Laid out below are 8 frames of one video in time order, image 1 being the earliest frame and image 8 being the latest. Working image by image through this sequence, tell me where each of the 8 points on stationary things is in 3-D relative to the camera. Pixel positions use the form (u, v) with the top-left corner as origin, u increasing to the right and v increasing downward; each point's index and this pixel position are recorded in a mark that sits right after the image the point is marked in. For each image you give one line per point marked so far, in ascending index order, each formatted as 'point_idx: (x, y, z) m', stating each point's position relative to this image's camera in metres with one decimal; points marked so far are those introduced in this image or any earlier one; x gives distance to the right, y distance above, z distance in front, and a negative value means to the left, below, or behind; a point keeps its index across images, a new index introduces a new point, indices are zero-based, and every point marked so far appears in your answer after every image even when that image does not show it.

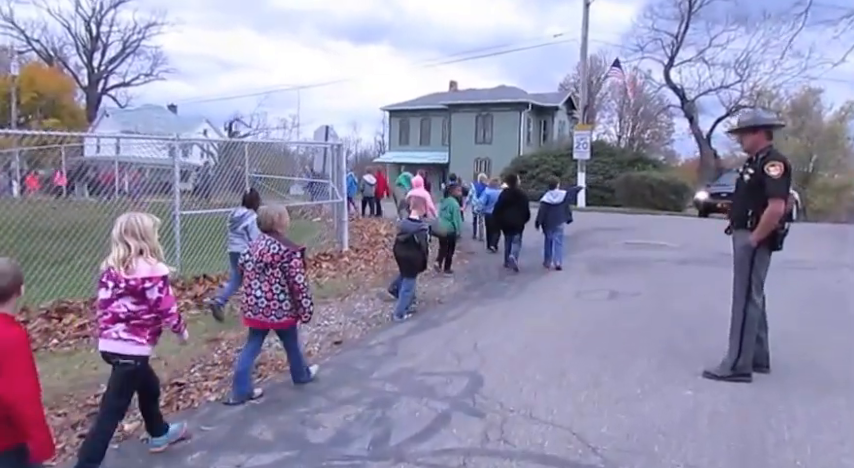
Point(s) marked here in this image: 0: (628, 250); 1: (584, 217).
0: (+4.0, -0.3, +12.5) m
1: (+4.9, +0.5, +19.6) m
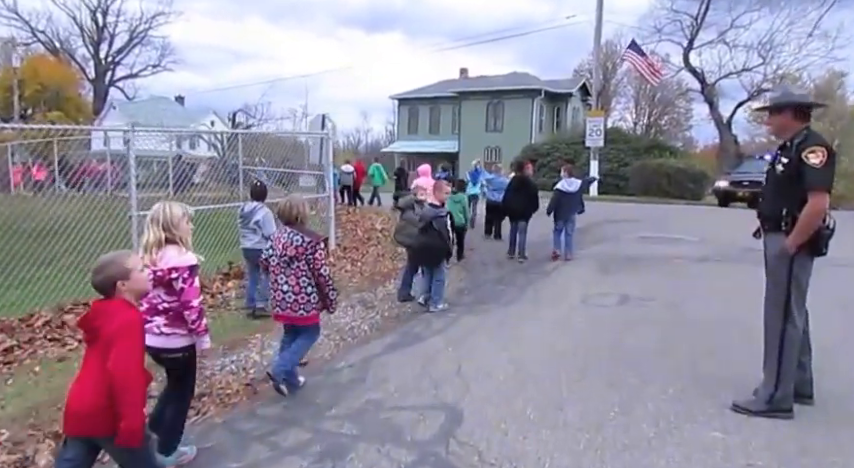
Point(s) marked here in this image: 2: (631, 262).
0: (+3.9, -0.2, +11.5) m
1: (+5.0, +0.7, +18.5) m
2: (+3.1, -0.5, +9.6) m
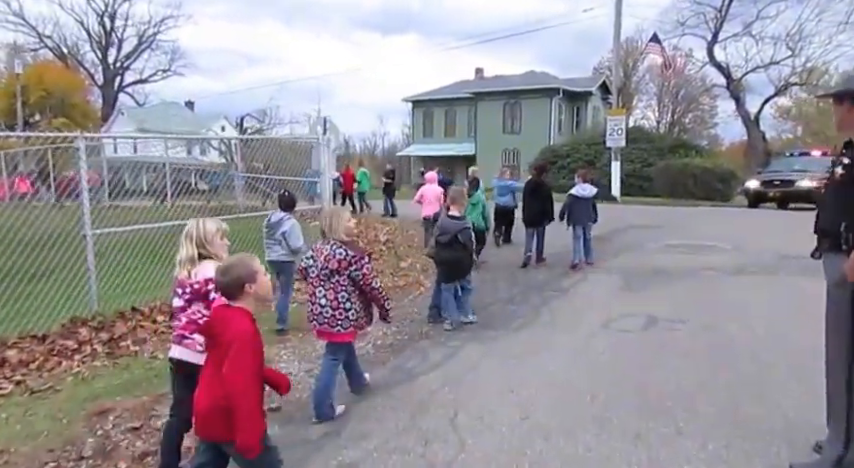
0: (+4.1, -0.3, +10.5) m
1: (+5.4, +0.6, +17.5) m
2: (+3.1, -0.6, +8.7) m
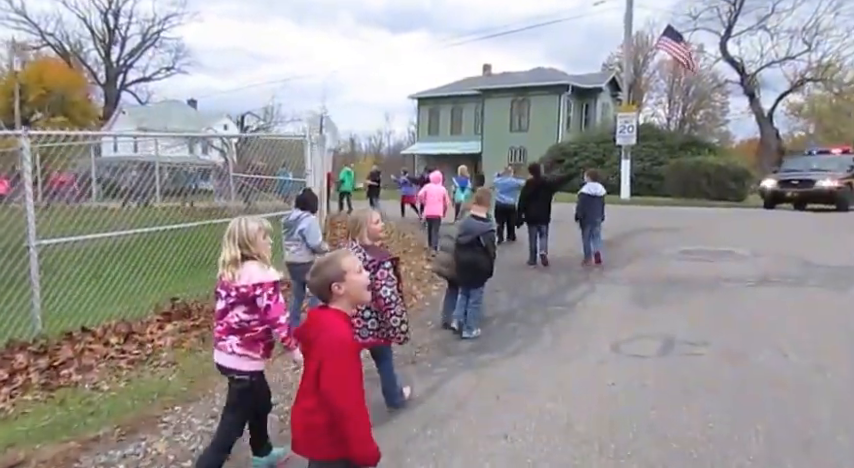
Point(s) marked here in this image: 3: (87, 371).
0: (+4.0, -0.4, +9.7) m
1: (+5.4, +0.5, +16.6) m
2: (+3.0, -0.7, +7.9) m
3: (-2.9, -1.1, +5.3) m
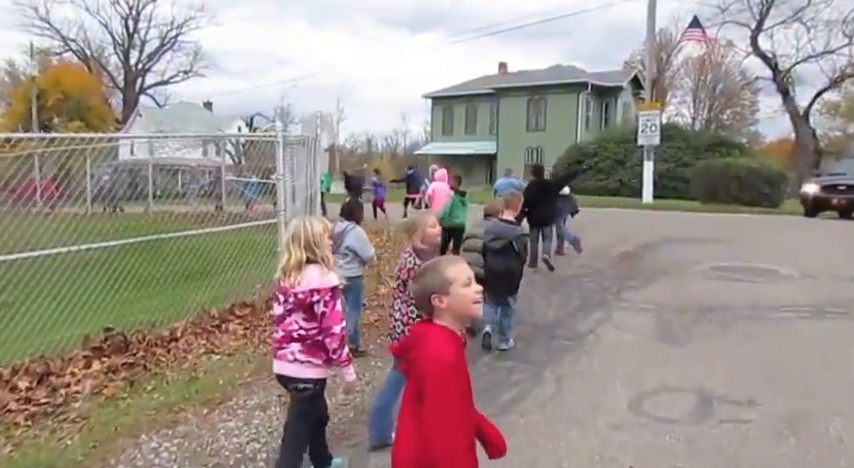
0: (+3.9, -0.6, +8.4) m
1: (+5.5, +0.3, +15.3) m
2: (+2.9, -0.9, +6.6) m
3: (-3.1, -1.3, +4.3) m
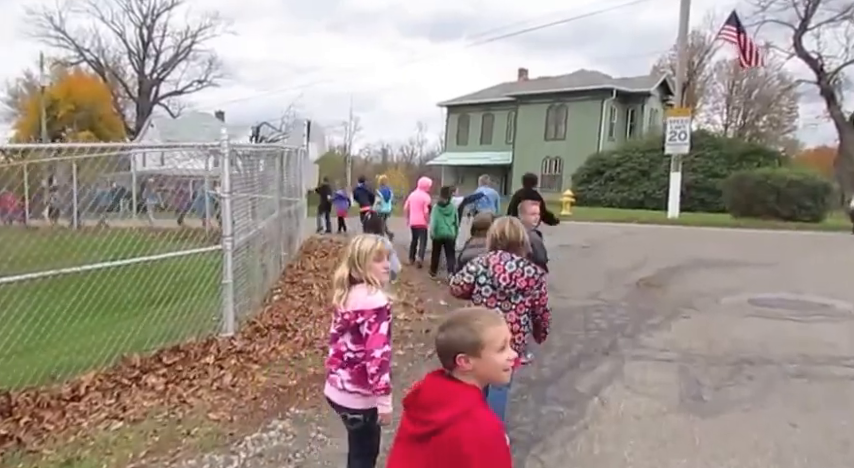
0: (+3.7, -0.9, +7.0) m
1: (+5.6, -0.1, +13.9) m
2: (+2.6, -1.1, +5.3) m
3: (-3.4, -1.5, +3.2) m
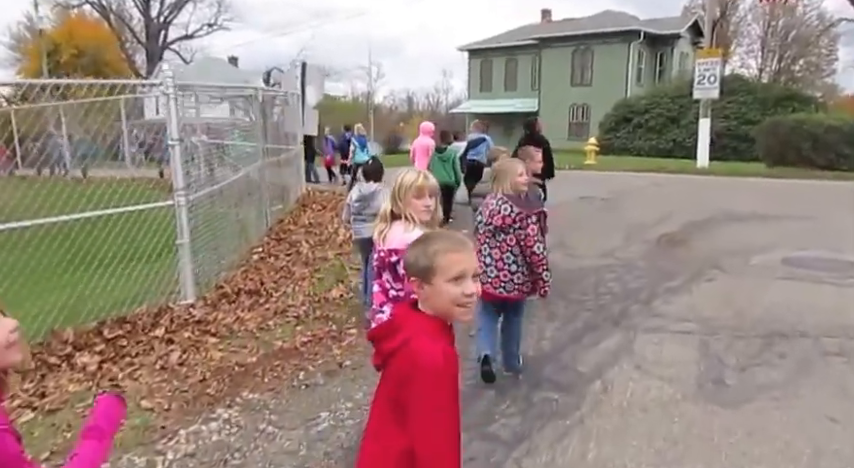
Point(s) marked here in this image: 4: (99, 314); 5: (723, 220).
0: (+3.6, -0.5, +6.2) m
1: (+5.7, +0.9, +12.9) m
2: (+2.5, -0.8, +4.5) m
3: (-3.7, -1.4, +2.6) m
4: (-2.6, -0.6, +5.0) m
5: (+4.3, +0.2, +9.3) m
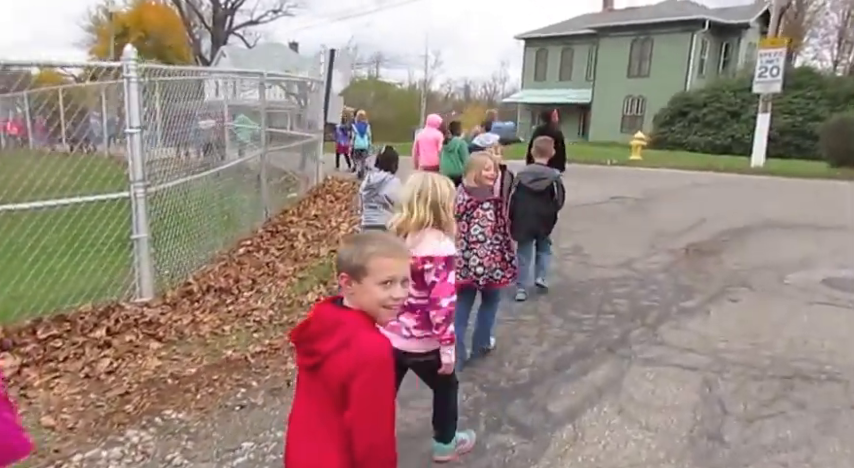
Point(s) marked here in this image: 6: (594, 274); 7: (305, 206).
0: (+3.4, -0.6, +5.3) m
1: (+6.2, +0.8, +11.8) m
2: (+2.2, -1.0, +3.8) m
3: (-4.1, -1.3, +2.4) m
4: (-2.8, -0.6, +4.7) m
5: (+4.4, +0.1, +8.4) m
6: (+1.7, -0.4, +6.6) m
7: (-1.9, +0.4, +9.7) m
